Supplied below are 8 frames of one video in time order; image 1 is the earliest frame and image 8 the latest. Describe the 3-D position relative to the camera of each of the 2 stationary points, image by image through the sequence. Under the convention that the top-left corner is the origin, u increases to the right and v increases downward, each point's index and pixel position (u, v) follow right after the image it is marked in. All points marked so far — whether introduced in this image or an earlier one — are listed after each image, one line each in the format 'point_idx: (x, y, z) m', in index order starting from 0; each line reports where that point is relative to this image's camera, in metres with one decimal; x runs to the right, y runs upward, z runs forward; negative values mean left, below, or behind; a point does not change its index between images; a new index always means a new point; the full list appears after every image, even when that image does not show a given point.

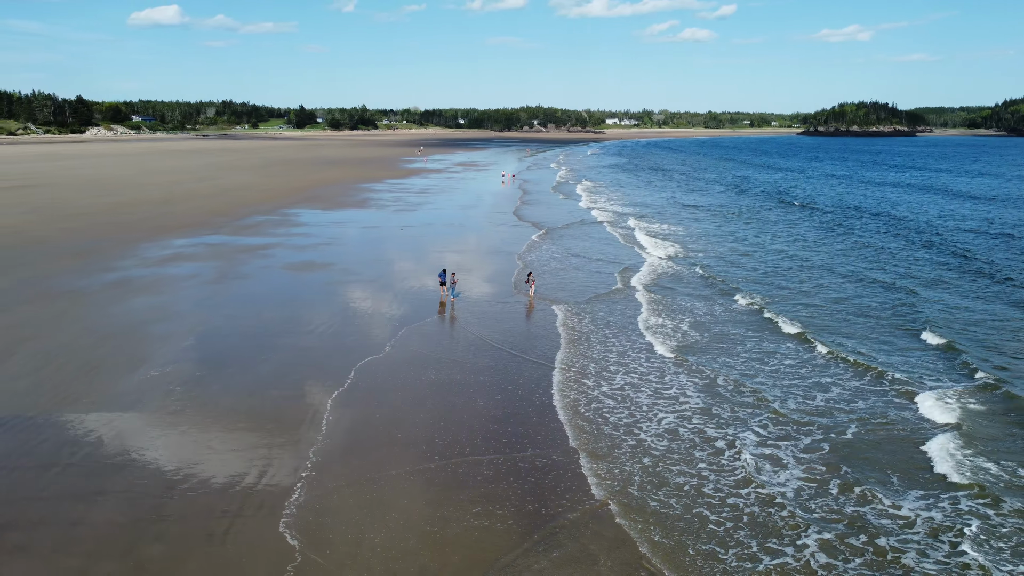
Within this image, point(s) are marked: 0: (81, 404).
0: (-5.8, -1.5, +11.0) m
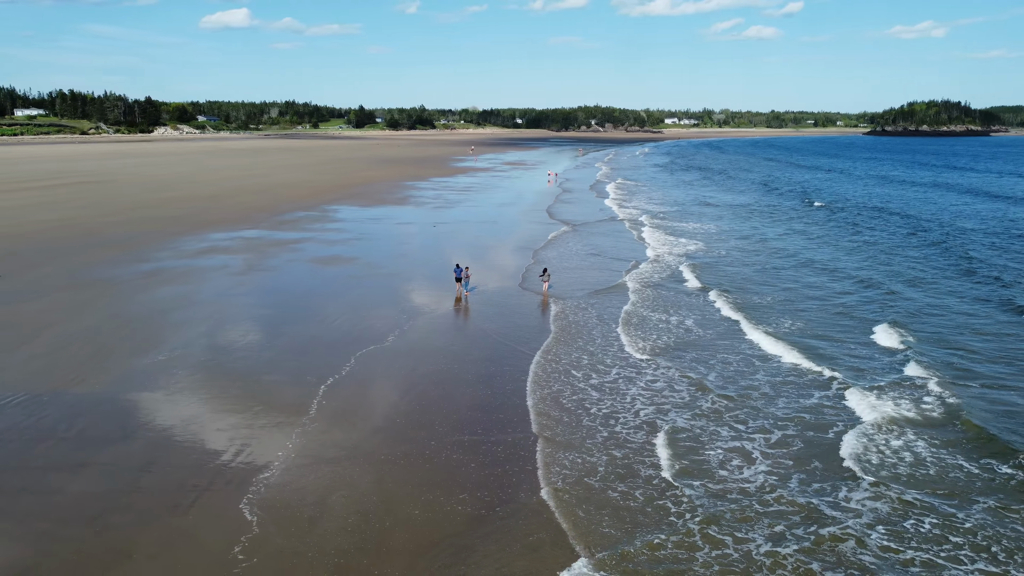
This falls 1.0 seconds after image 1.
0: (-6.0, -1.3, +11.6) m
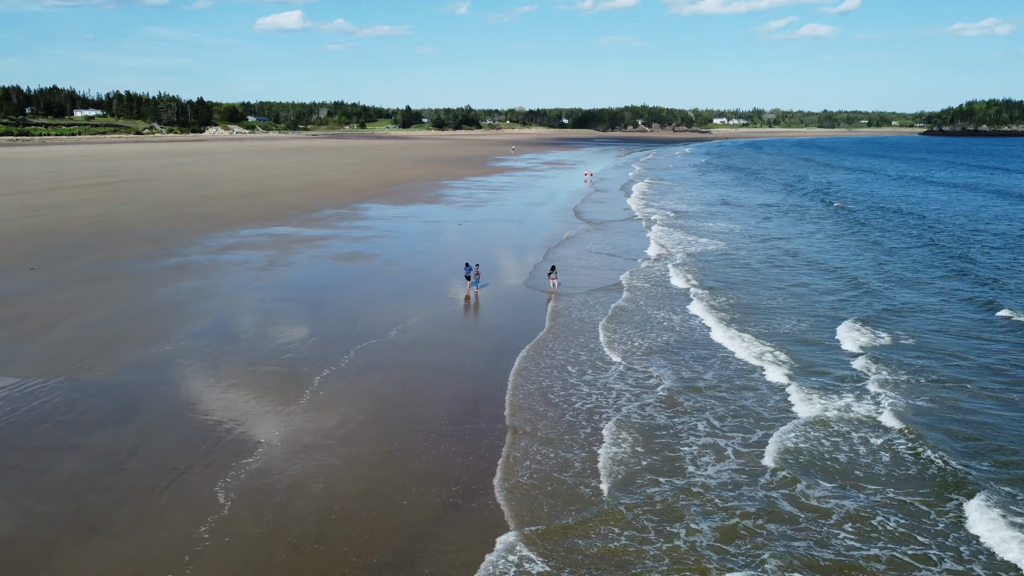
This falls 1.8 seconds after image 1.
0: (-6.2, -1.2, +12.1) m
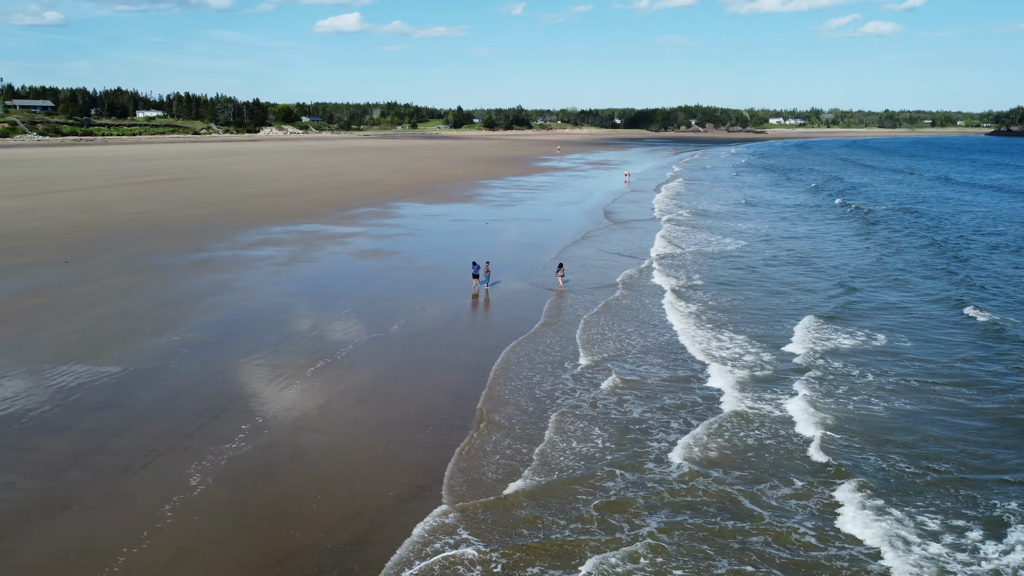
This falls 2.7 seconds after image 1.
0: (-6.3, -1.1, +12.7) m
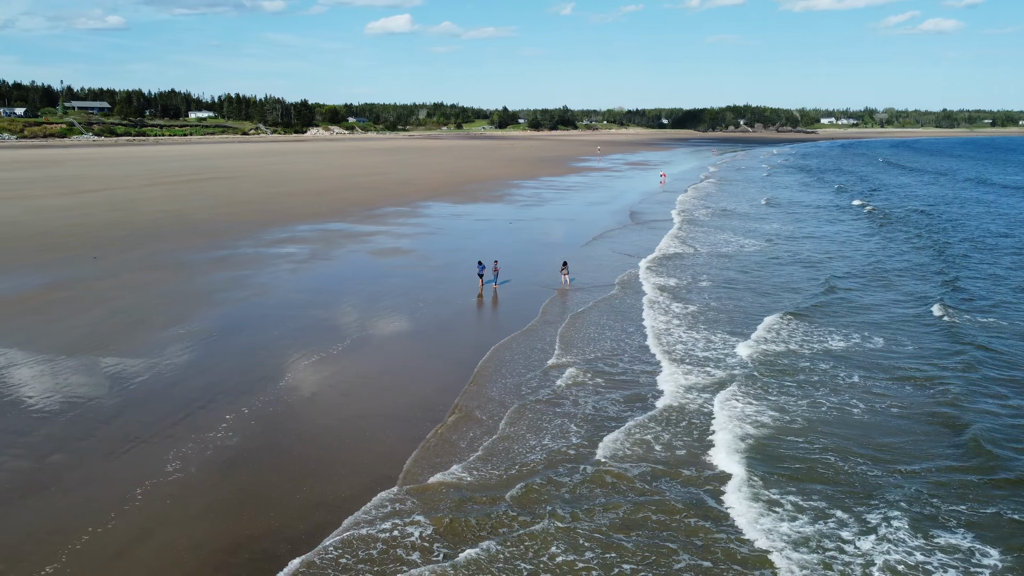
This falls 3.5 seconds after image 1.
0: (-6.5, -1.0, +13.3) m
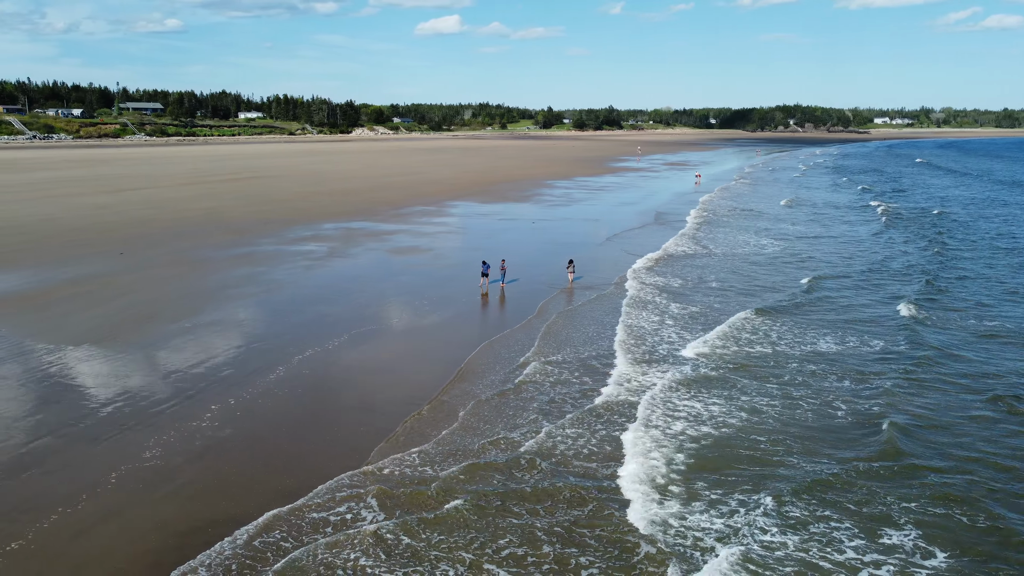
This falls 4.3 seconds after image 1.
0: (-6.6, -0.9, +13.8) m
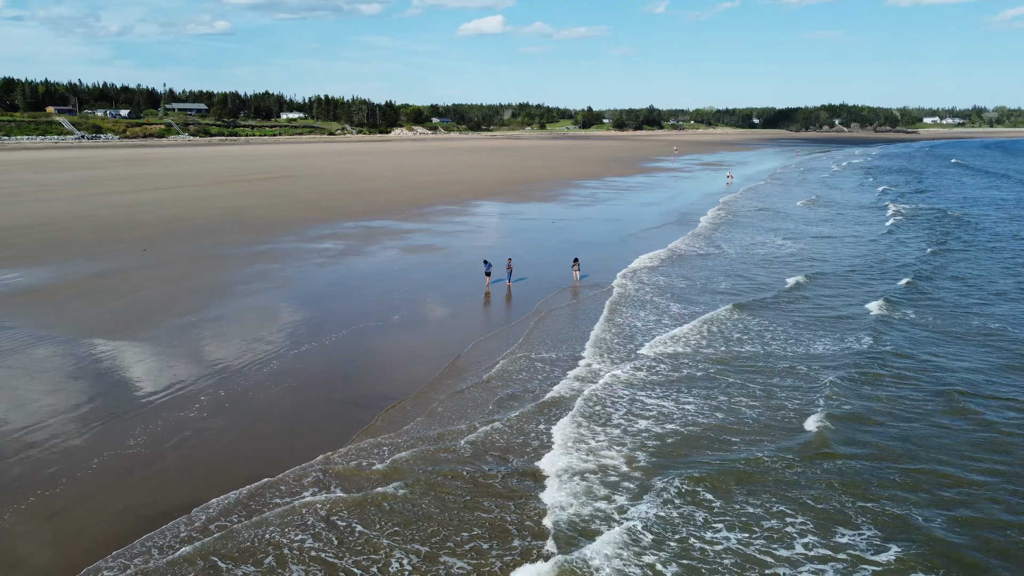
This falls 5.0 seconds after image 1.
0: (-6.7, -0.8, +14.2) m
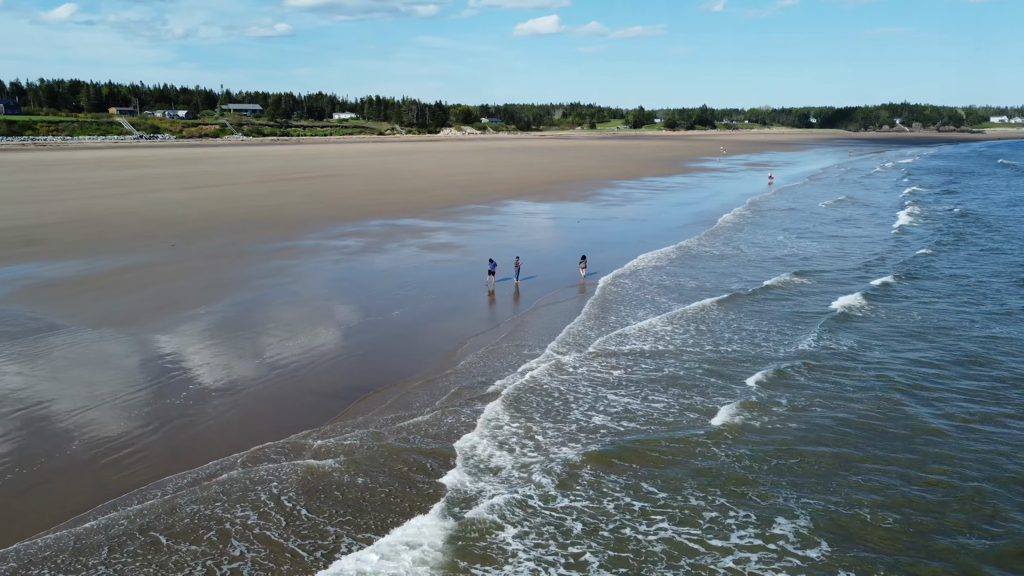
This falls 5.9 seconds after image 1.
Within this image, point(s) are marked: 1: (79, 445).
0: (-6.8, -0.7, +14.8) m
1: (-4.9, -1.8, +9.3) m
